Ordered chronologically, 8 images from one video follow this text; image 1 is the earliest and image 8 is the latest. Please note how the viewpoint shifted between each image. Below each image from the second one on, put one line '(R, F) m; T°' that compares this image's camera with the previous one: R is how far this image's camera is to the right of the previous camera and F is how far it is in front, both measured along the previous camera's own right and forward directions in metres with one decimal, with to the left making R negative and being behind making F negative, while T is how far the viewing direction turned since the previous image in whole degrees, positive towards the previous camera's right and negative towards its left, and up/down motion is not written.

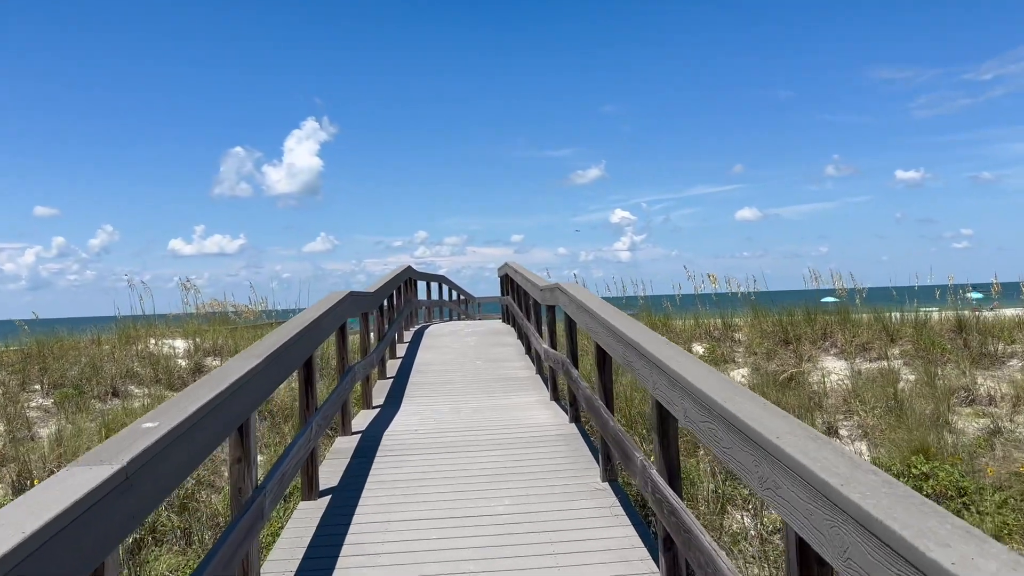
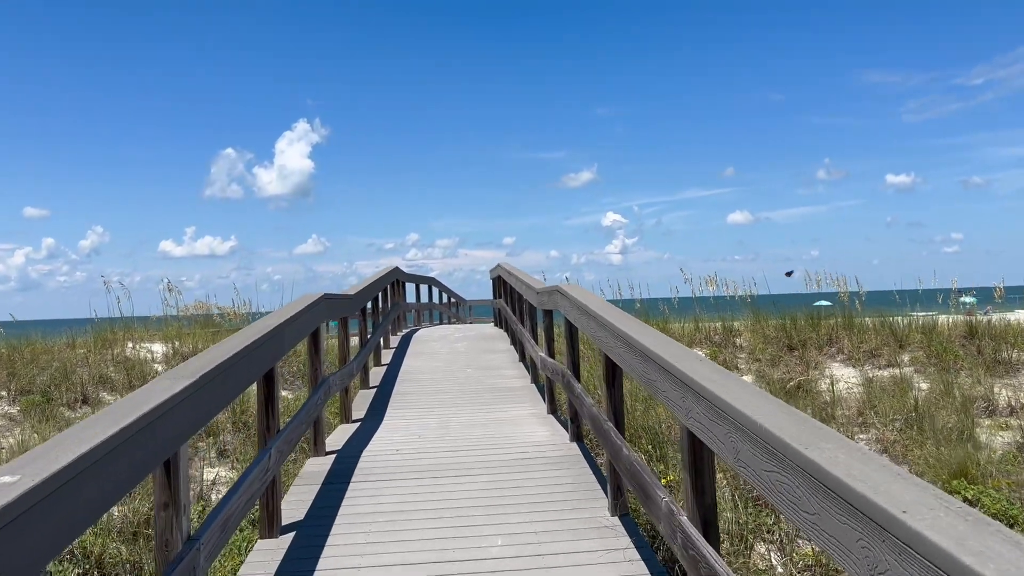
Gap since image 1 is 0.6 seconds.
(0.0, +0.5) m; +1°
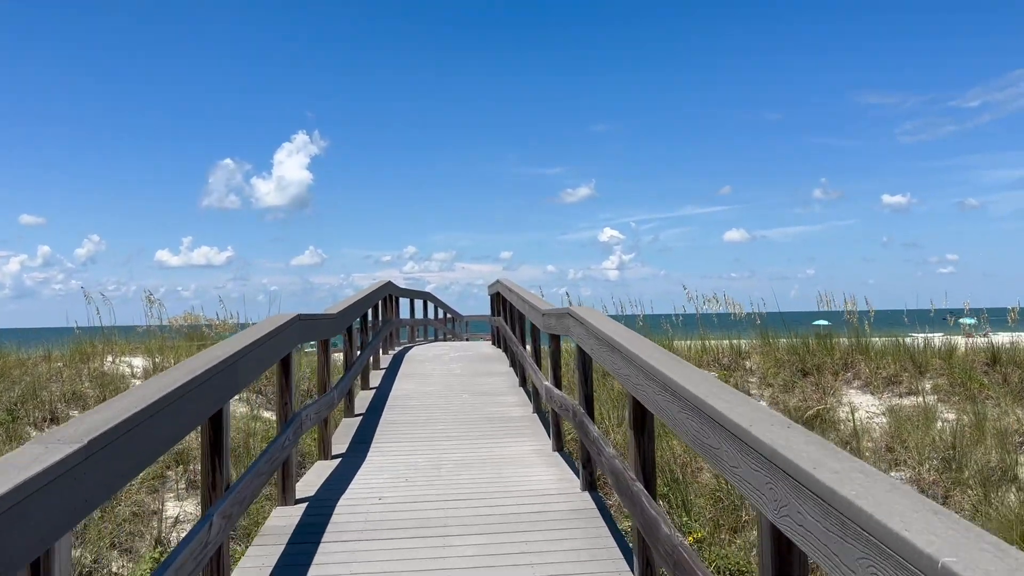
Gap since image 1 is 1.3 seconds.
(0.0, +0.5) m; 0°
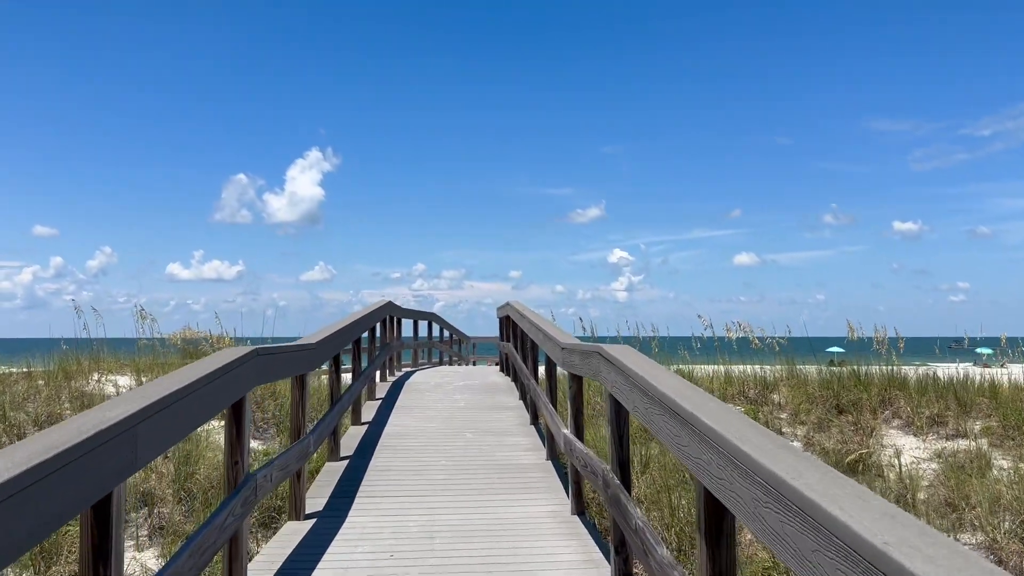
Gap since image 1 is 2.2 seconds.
(0.0, +0.7) m; -1°
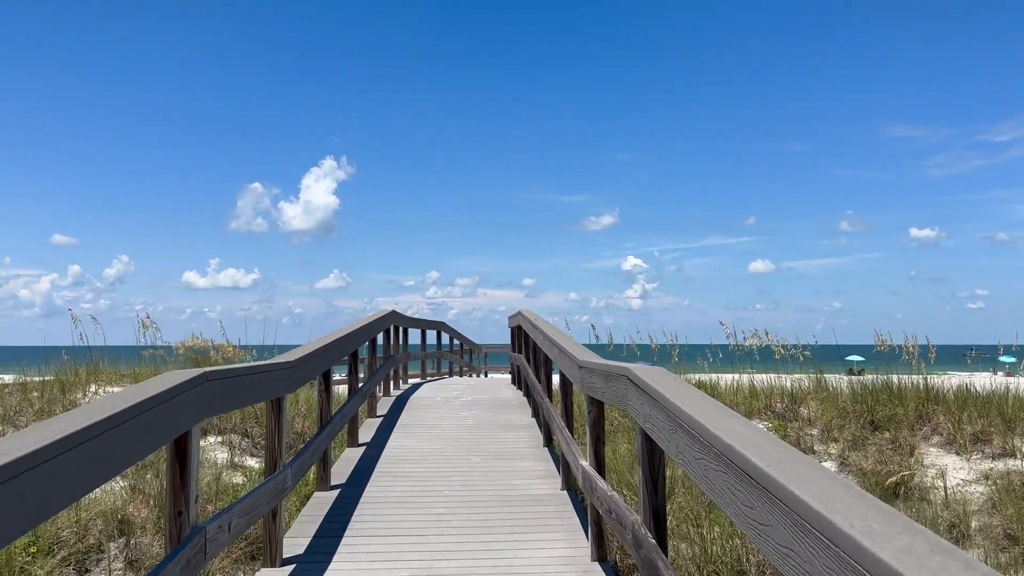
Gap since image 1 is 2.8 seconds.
(0.0, +0.5) m; -1°
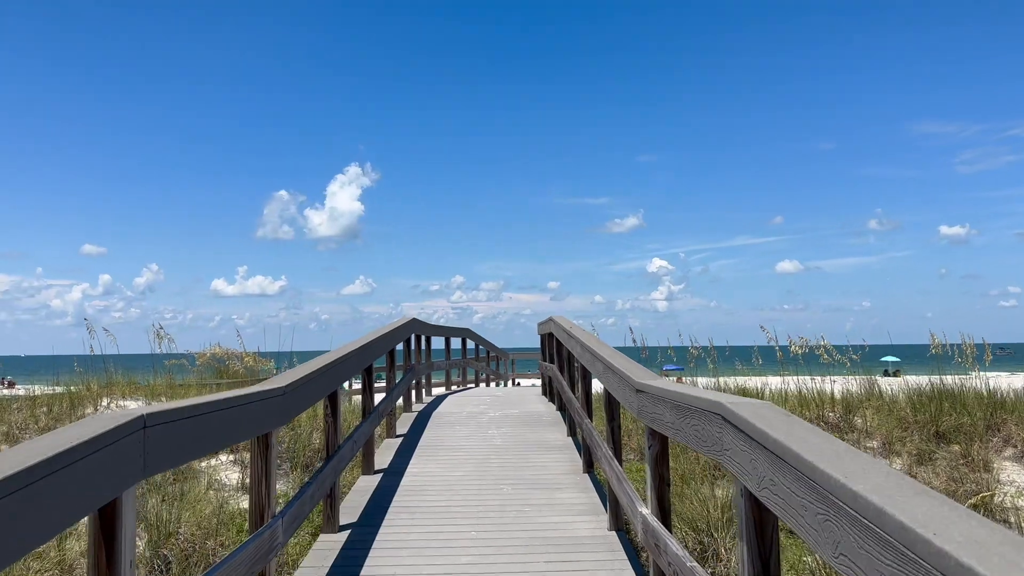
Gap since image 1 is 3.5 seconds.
(0.0, +0.6) m; -2°
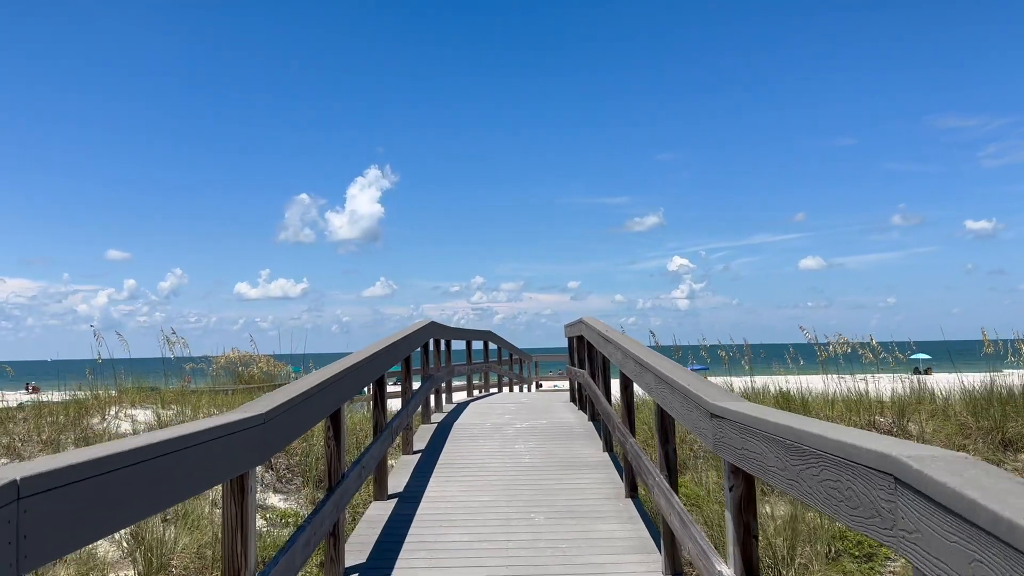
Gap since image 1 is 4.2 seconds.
(0.0, +0.5) m; -1°
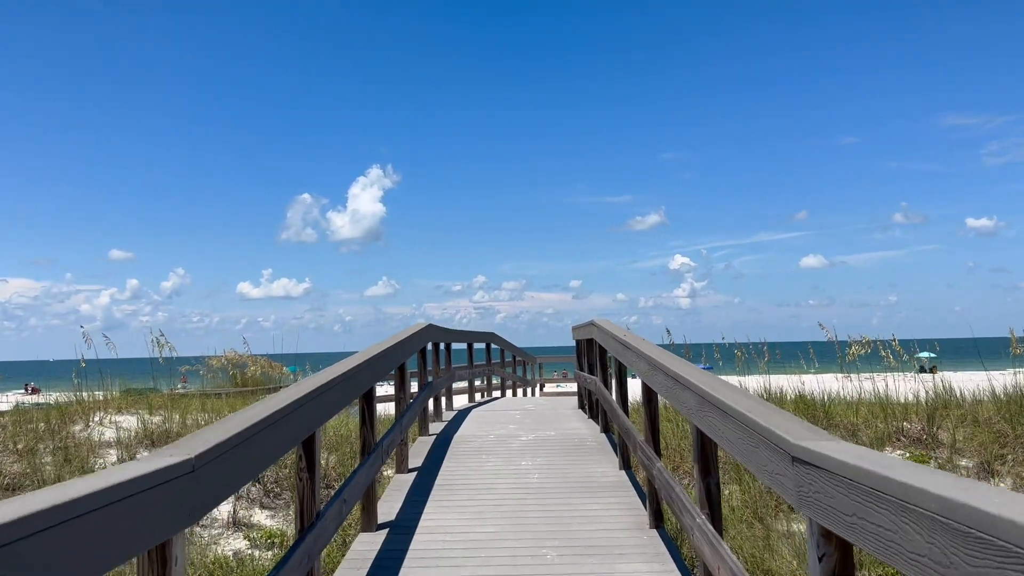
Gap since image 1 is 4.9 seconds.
(0.0, +0.5) m; 0°
